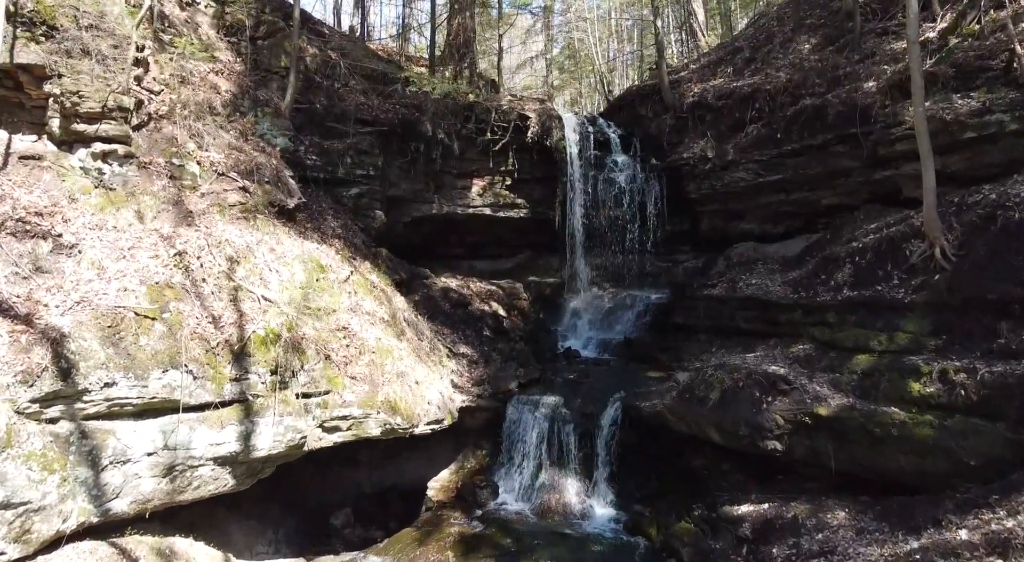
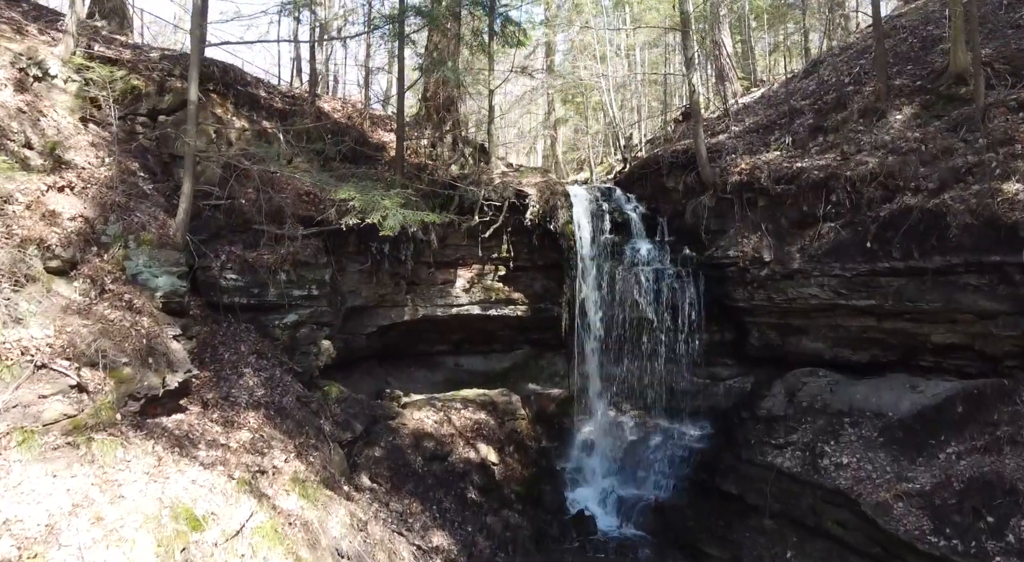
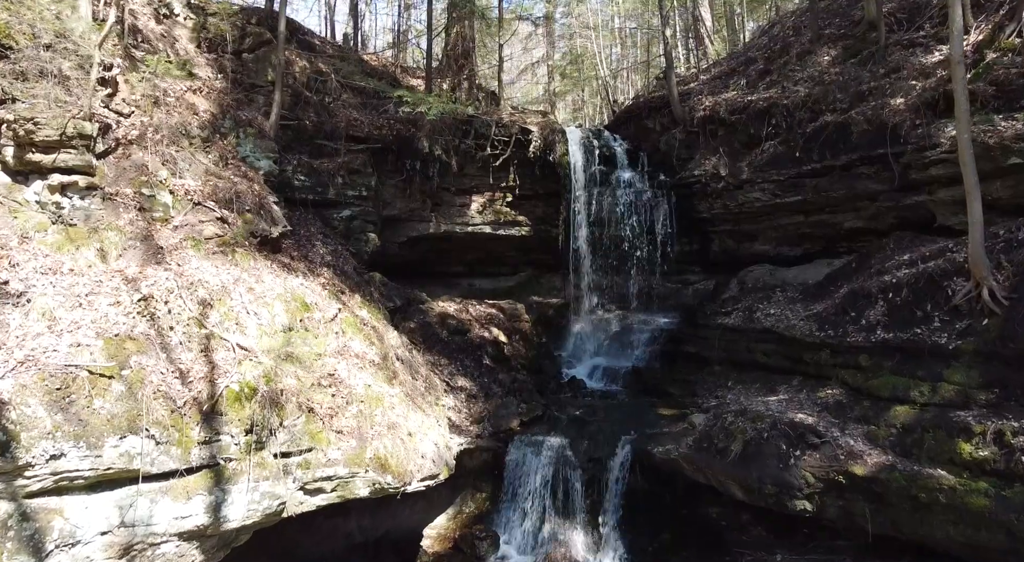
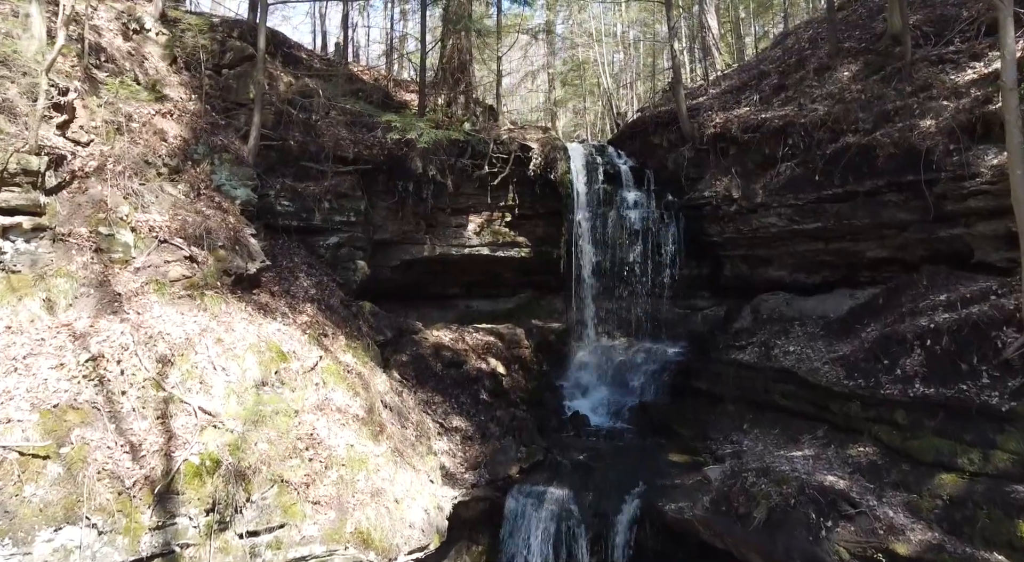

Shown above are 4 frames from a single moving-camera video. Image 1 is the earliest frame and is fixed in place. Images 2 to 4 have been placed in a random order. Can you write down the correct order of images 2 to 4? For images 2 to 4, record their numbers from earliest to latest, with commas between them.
3, 4, 2
